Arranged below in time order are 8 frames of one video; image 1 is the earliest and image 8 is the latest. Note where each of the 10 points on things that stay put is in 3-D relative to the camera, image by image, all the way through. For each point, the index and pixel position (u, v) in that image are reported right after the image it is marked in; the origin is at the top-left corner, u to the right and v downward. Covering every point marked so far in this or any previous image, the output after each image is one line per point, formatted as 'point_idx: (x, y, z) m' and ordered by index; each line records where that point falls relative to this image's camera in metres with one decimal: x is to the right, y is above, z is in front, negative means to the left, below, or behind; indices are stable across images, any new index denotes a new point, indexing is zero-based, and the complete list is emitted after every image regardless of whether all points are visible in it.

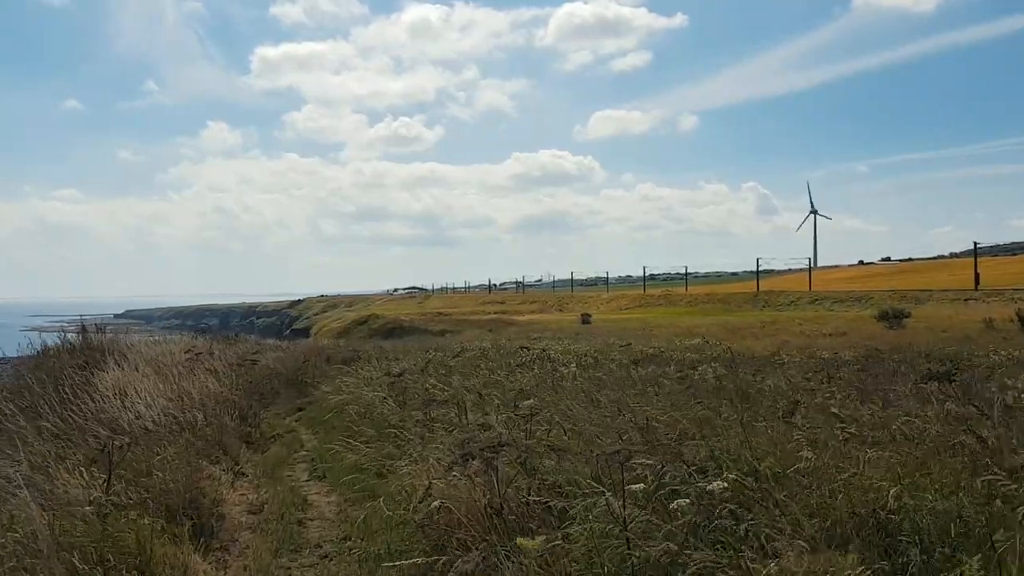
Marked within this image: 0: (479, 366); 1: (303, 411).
0: (-0.8, -2.1, +16.9) m
1: (-5.4, -3.2, +17.1) m
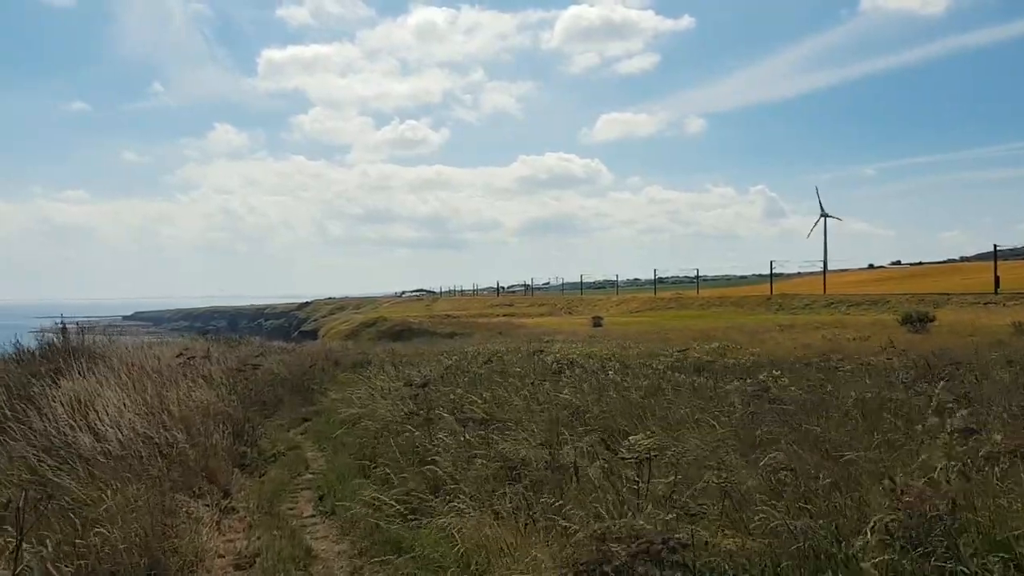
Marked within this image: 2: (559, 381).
0: (-0.1, -2.0, +15.0) m
1: (-4.6, -3.1, +15.2) m
2: (+0.9, -1.9, +13.5) m
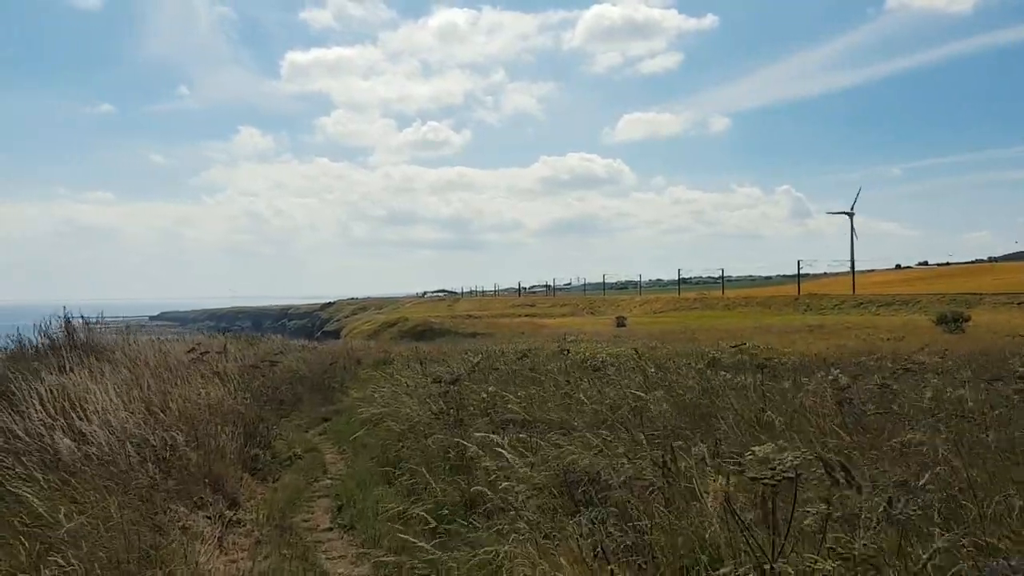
0: (+0.6, -1.8, +13.9) m
1: (-3.9, -2.9, +14.3) m
2: (+1.6, -1.7, +12.4) m
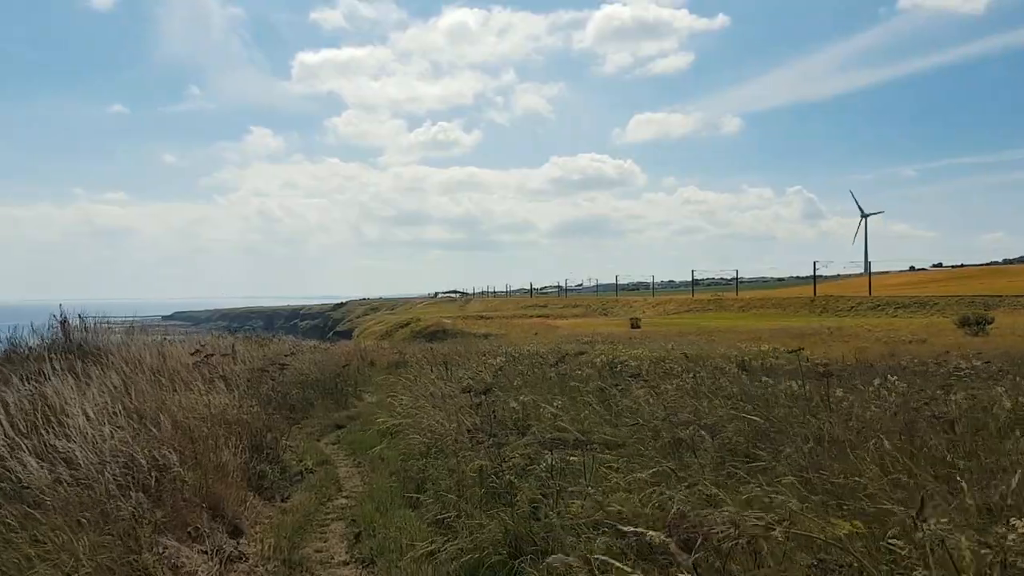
0: (+1.1, -1.8, +12.9) m
1: (-3.4, -2.9, +13.3) m
2: (+2.1, -1.7, +11.4) m
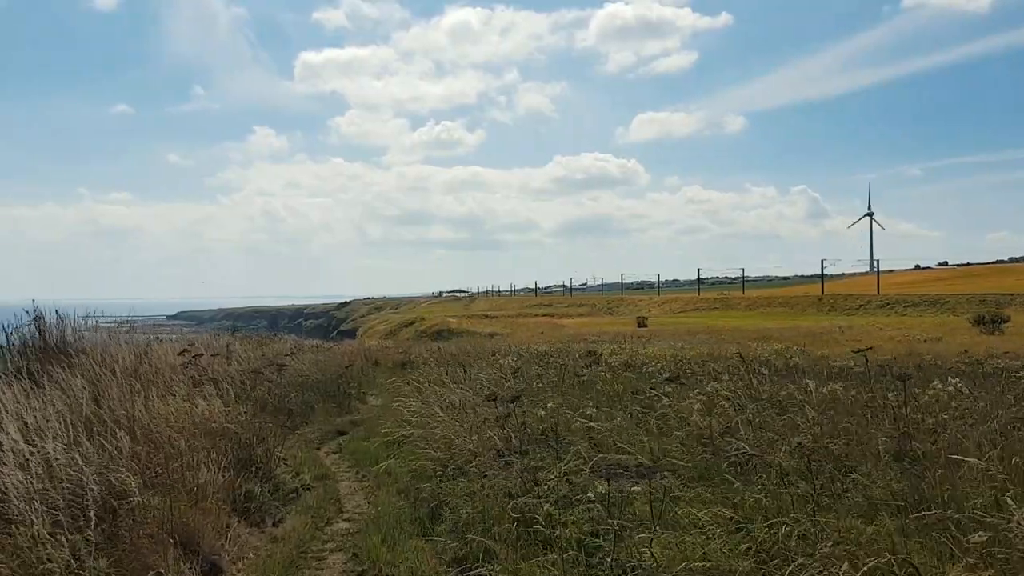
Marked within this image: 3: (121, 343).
0: (+1.5, -1.7, +11.7) m
1: (-3.0, -2.8, +12.1) m
2: (+2.4, -1.5, +10.2) m
3: (-7.1, -1.0, +12.1) m
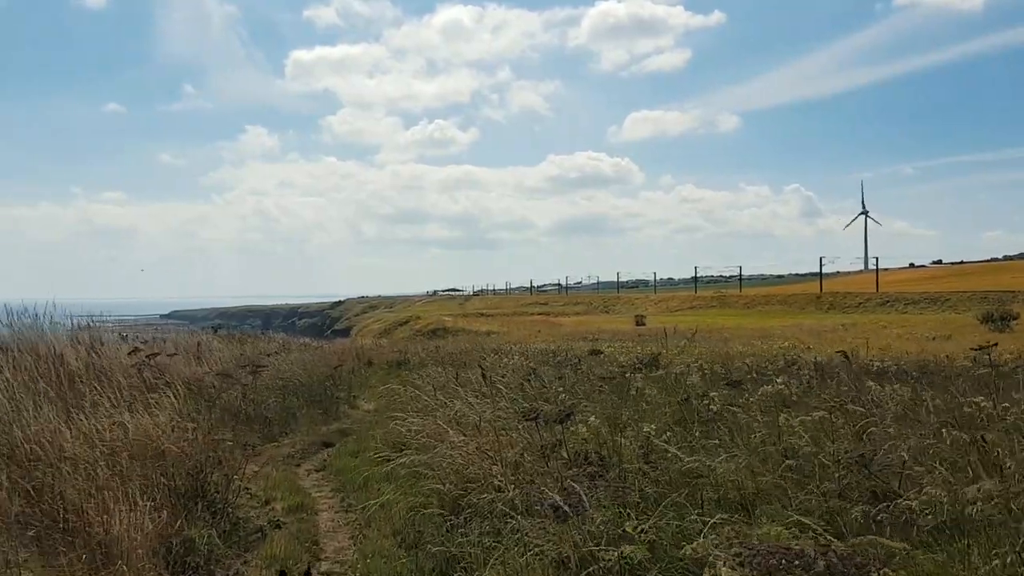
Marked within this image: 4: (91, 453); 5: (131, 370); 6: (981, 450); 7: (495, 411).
0: (+1.7, -1.5, +9.8) m
1: (-2.8, -2.5, +10.2) m
2: (+2.7, -1.3, +8.3) m
3: (-6.8, -0.8, +10.2) m
4: (-3.5, -1.3, +5.7) m
5: (-5.5, -1.2, +9.8) m
6: (+4.6, -1.4, +6.5) m
7: (-0.2, -1.3, +7.4) m
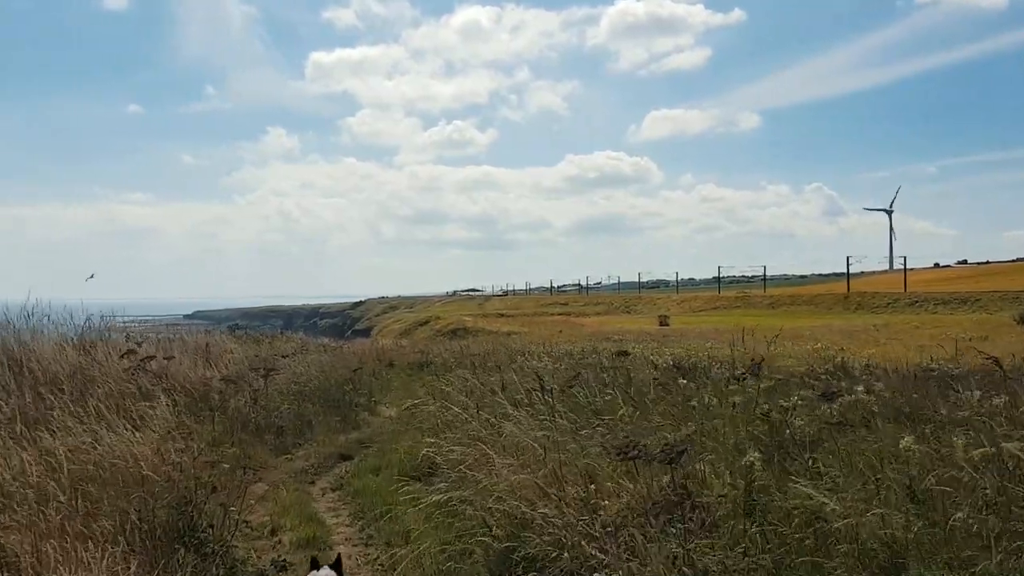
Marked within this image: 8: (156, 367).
0: (+2.3, -1.4, +8.5) m
1: (-2.2, -2.5, +9.1) m
2: (+3.2, -1.2, +7.0) m
3: (-6.3, -0.7, +9.1) m
4: (-3.1, -1.2, +4.5) m
5: (-4.9, -1.1, +8.7) m
6: (+5.1, -1.3, +5.1) m
7: (+0.3, -1.2, +6.1) m
8: (-5.4, -1.2, +10.4) m
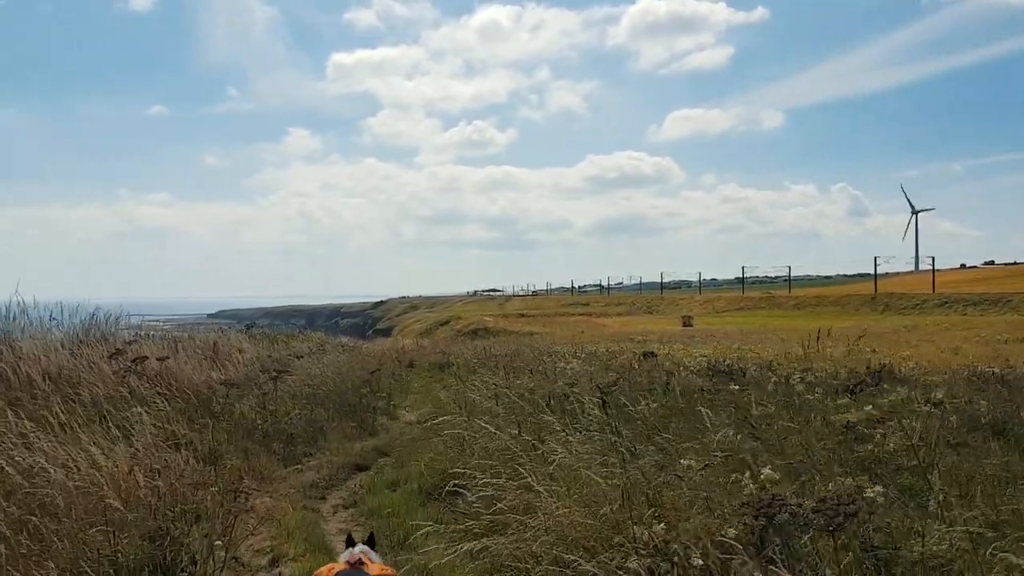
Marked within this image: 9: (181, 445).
0: (+2.7, -1.3, +7.4) m
1: (-1.8, -2.4, +8.1) m
2: (+3.5, -1.2, +5.9) m
3: (-5.8, -0.6, +8.3) m
4: (-2.8, -1.1, +3.6) m
5: (-4.5, -1.0, +7.8) m
6: (+5.4, -1.3, +3.9) m
7: (+0.6, -1.1, +5.1) m
8: (-5.0, -1.1, +9.5) m
9: (-3.4, -1.5, +7.1) m
